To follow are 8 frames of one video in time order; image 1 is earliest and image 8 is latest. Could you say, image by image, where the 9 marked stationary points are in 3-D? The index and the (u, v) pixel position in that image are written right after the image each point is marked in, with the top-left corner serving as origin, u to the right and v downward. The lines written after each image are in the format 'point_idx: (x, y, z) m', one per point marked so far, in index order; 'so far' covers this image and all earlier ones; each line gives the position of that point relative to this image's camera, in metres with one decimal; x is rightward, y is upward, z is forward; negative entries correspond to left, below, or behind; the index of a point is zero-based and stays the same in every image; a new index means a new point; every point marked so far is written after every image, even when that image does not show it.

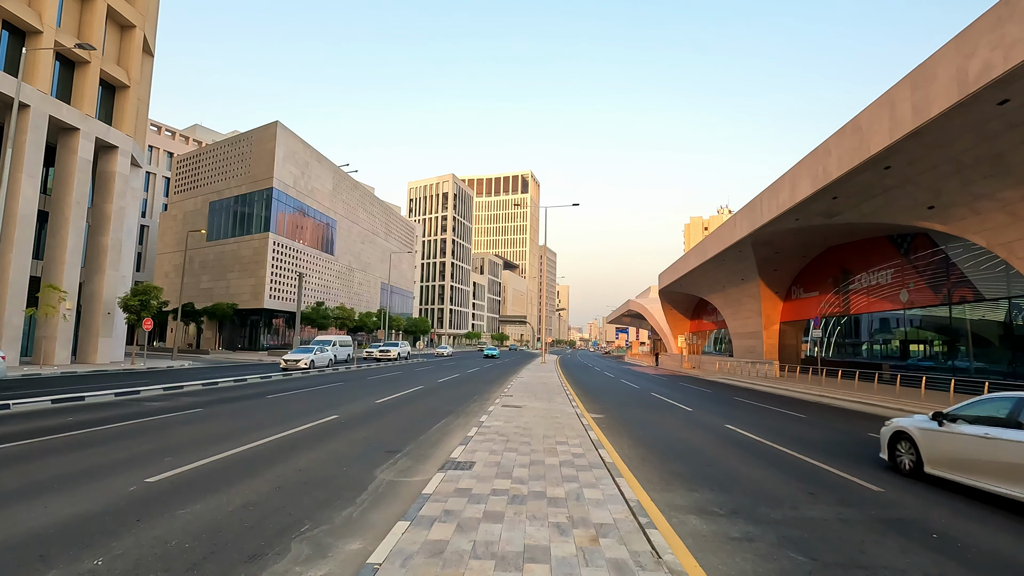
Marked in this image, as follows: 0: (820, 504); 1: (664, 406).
0: (+3.5, -2.5, +6.1) m
1: (+4.7, -3.7, +16.6) m
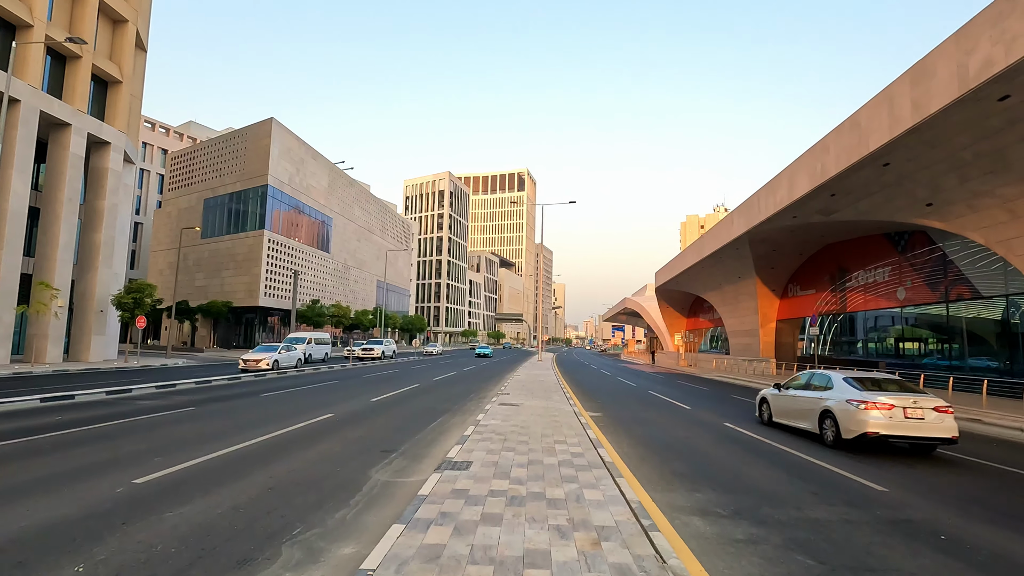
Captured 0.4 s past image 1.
0: (+3.5, -2.4, +6.0) m
1: (+4.6, -3.6, +16.5) m
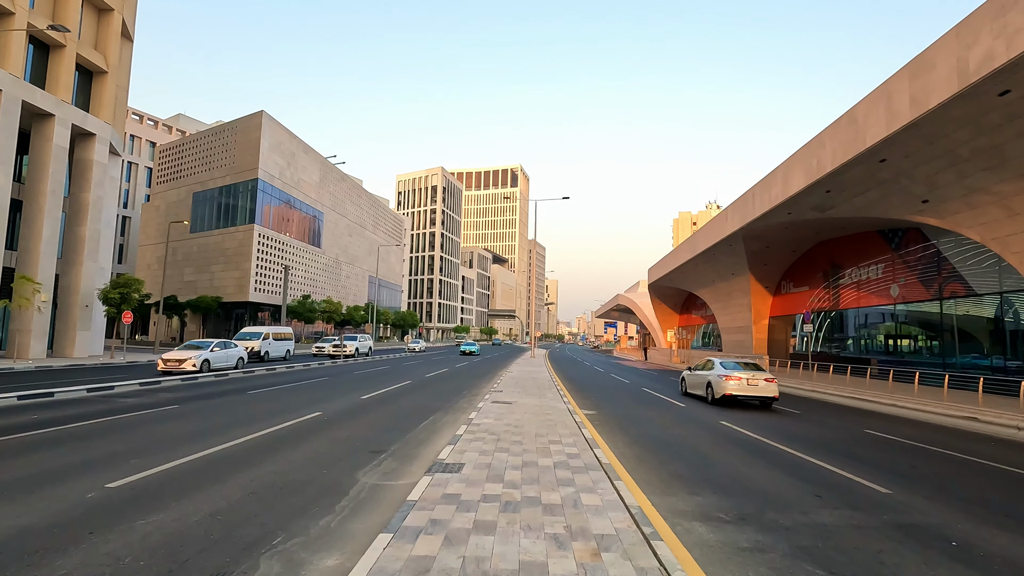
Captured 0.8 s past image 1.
0: (+3.4, -2.4, +5.8) m
1: (+4.4, -3.5, +16.3) m
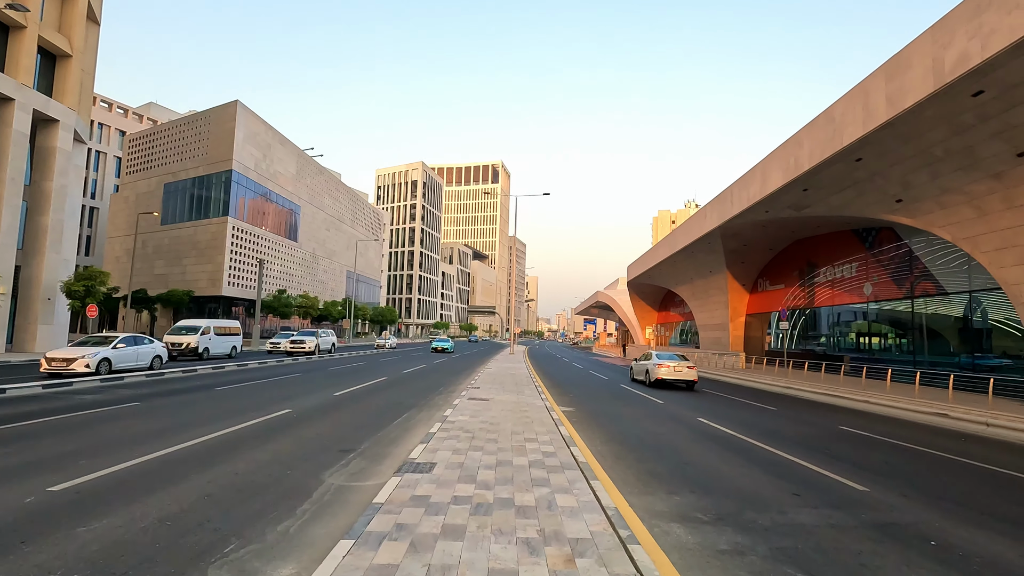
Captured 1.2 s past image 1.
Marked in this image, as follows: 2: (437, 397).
0: (+3.1, -2.3, +5.7) m
1: (+3.7, -3.3, +16.2) m
2: (-2.0, -2.9, +14.0) m
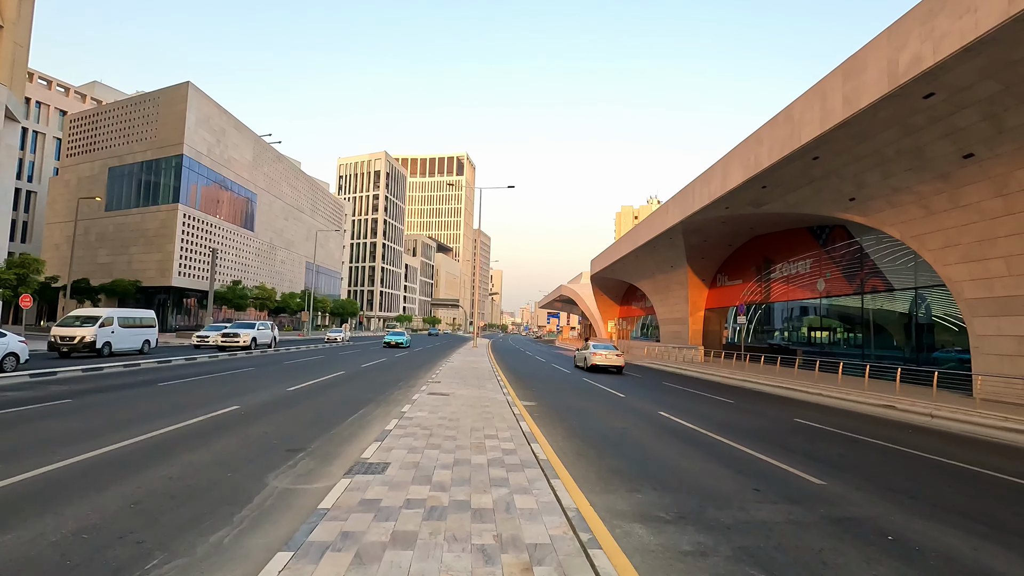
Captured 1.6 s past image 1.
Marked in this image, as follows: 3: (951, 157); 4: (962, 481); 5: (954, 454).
0: (+2.7, -2.3, +5.6) m
1: (+2.6, -3.1, +16.2) m
2: (-3.0, -2.6, +13.6) m
3: (+11.9, +3.6, +14.6) m
4: (+6.1, -2.6, +7.2) m
5: (+7.7, -2.9, +9.4) m
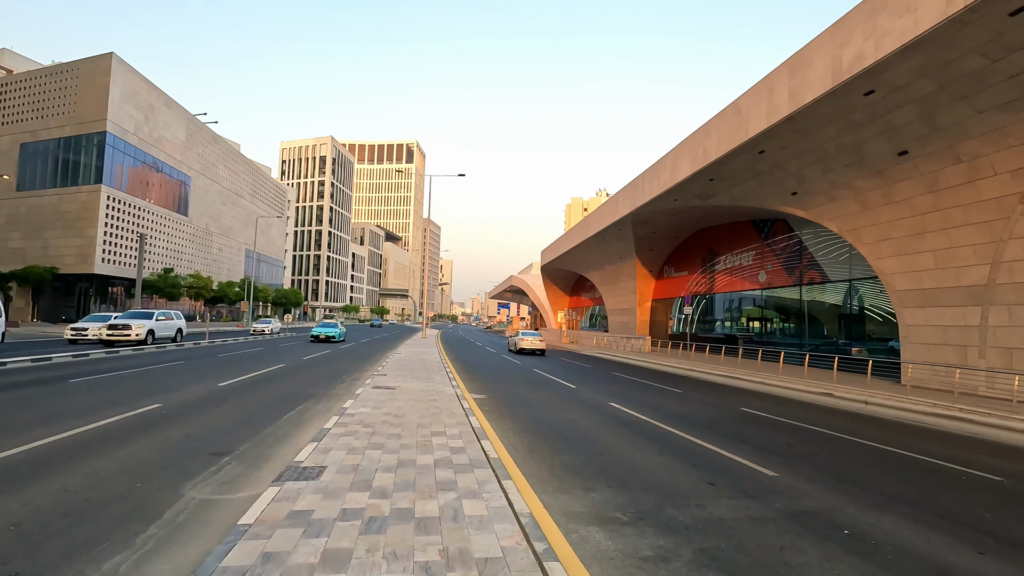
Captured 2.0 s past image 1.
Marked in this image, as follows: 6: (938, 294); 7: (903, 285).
0: (+2.2, -2.2, +5.5) m
1: (+1.1, -2.8, +16.0) m
2: (-4.2, -2.4, +12.9) m
3: (+10.6, +3.8, +15.1) m
4: (+5.4, -2.5, +7.4) m
5: (+6.8, -2.7, +9.7) m
6: (+12.2, -0.2, +15.3) m
7: (+12.1, +0.1, +16.5) m
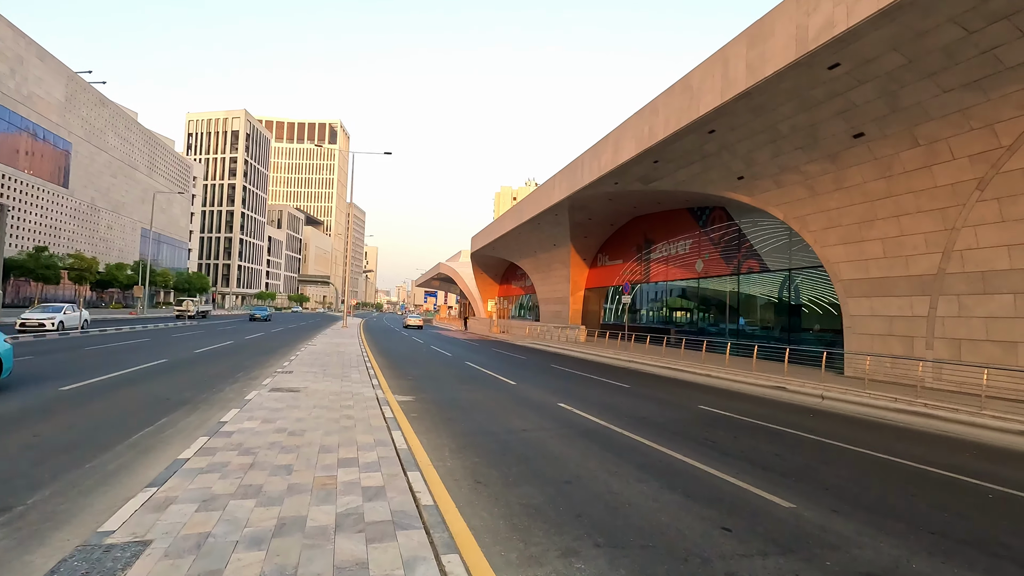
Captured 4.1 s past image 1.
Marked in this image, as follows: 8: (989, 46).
0: (+1.8, -2.0, +3.9) m
1: (-0.8, -2.4, +14.2) m
2: (-5.5, -1.9, +10.4) m
3: (+8.9, +4.1, +14.5) m
4: (+4.7, -2.3, +6.2) m
5: (+5.8, -2.5, +8.7) m
6: (+10.4, +0.1, +14.9) m
7: (+10.1, +0.4, +16.1) m
8: (+9.2, +4.7, +10.4) m
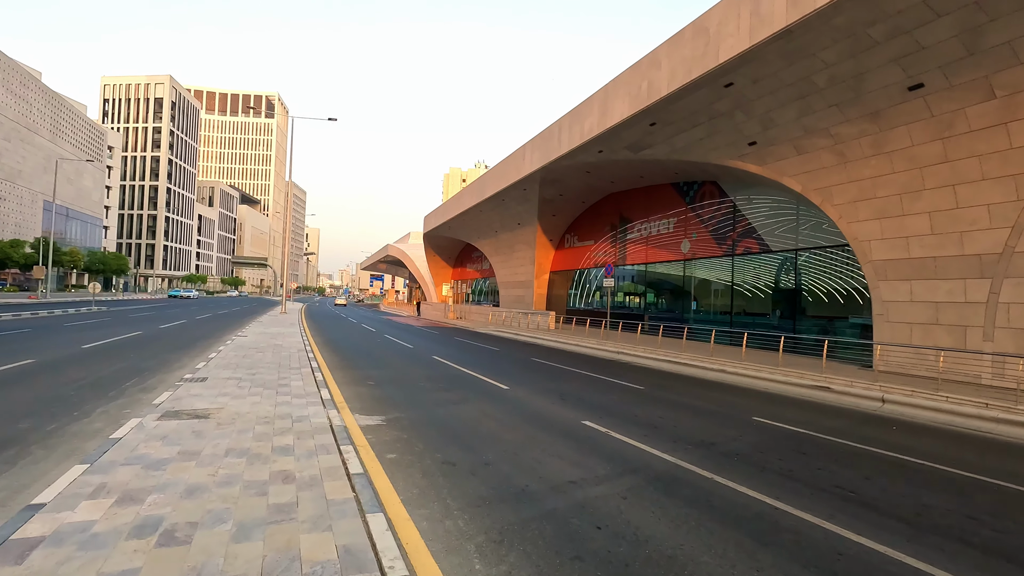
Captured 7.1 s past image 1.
0: (+2.6, -1.8, +1.1) m
1: (-1.0, -2.0, +11.1) m
2: (-5.3, -1.6, +6.8) m
3: (+8.7, +4.5, +12.2) m
4: (+5.3, -2.1, +3.7) m
5: (+6.1, -2.2, +6.3) m
6: (+10.1, +0.6, +12.9) m
7: (+9.7, +0.9, +14.0) m
8: (+9.4, +5.0, +8.1) m
